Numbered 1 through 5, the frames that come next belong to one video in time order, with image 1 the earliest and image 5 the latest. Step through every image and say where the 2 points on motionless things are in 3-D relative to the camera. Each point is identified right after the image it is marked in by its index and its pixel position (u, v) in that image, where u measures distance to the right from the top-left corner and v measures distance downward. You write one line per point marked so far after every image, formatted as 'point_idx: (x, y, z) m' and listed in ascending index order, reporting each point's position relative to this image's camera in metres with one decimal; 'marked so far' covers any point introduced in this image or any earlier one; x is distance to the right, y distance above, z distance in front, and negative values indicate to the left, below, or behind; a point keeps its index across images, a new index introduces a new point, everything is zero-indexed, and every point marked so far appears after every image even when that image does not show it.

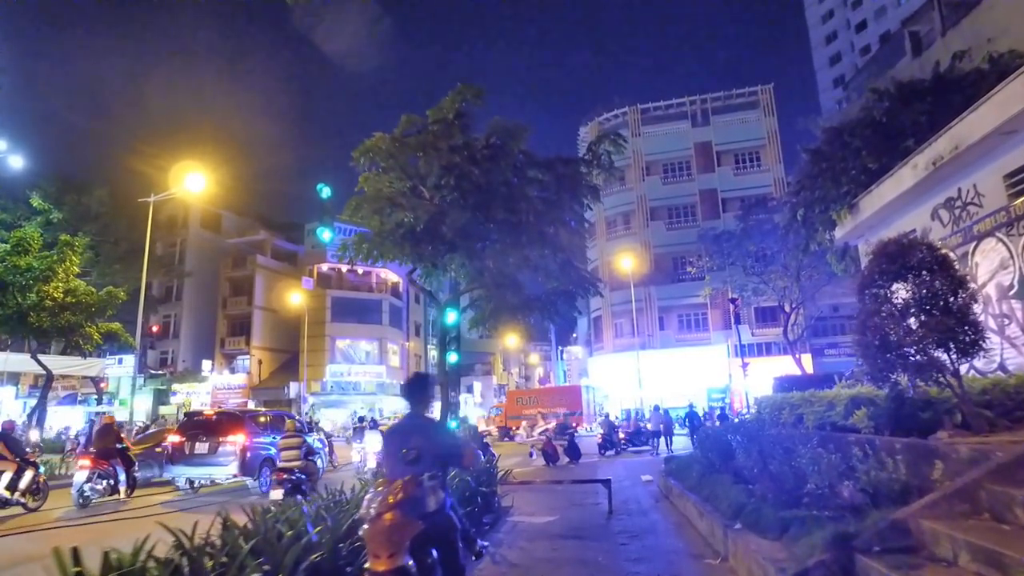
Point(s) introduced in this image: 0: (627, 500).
0: (+2.0, -3.6, +11.3) m
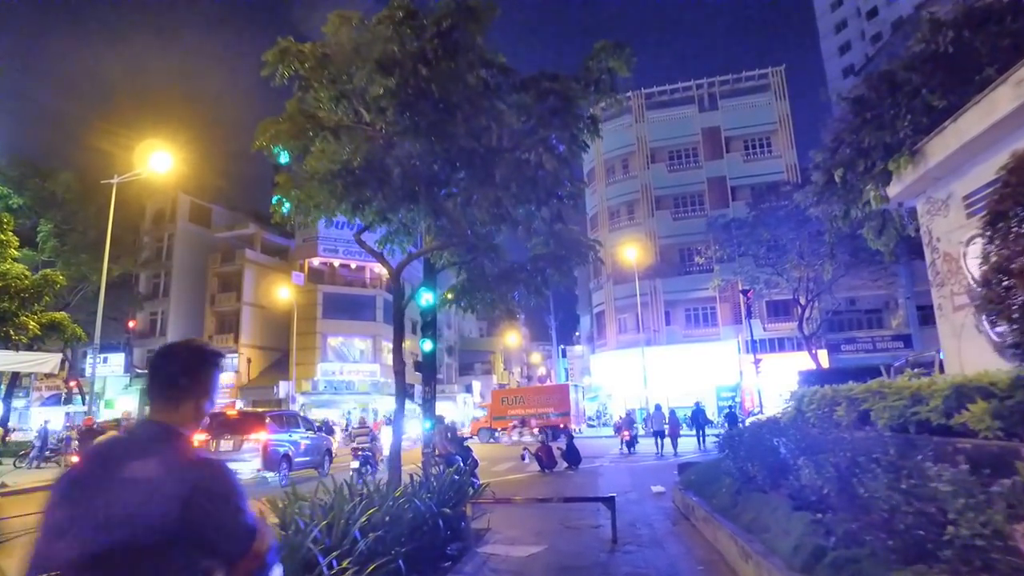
0: (+1.7, -3.2, +9.0) m
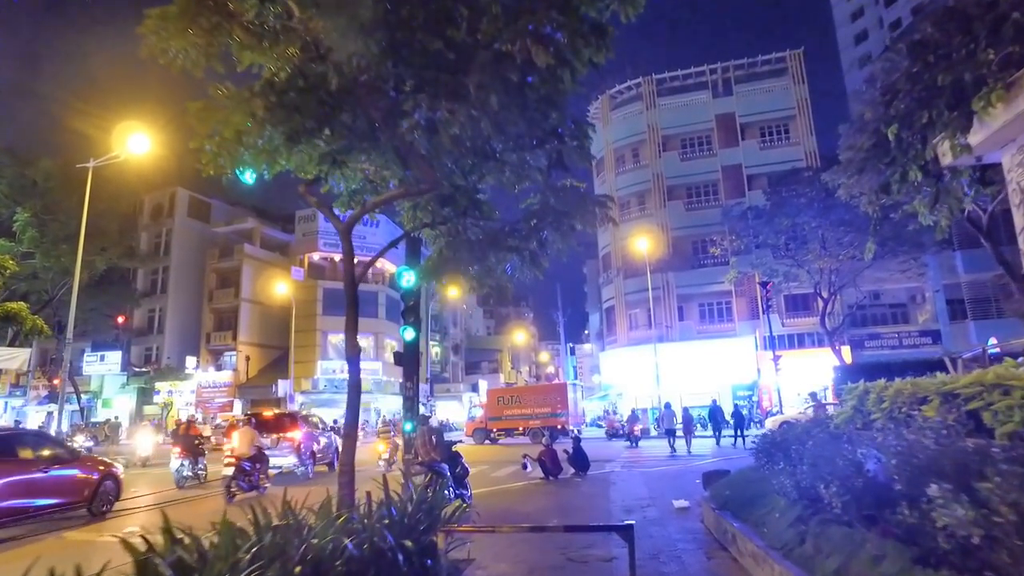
0: (+1.6, -2.8, +7.1) m
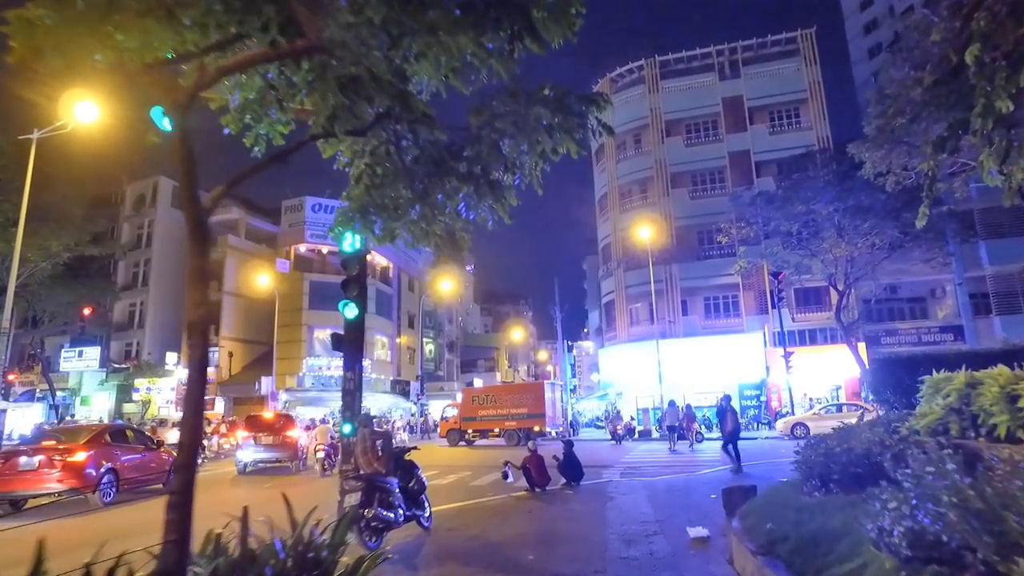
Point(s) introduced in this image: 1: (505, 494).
0: (+1.2, -2.4, +4.7) m
1: (-0.1, -4.3, +13.8) m
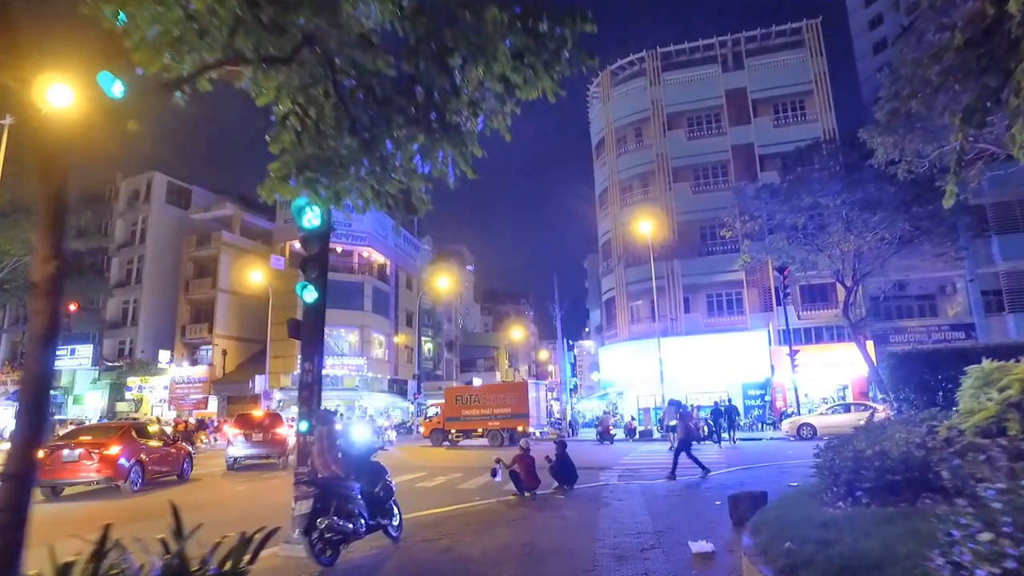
0: (+0.9, -2.1, +3.7) m
1: (-0.4, -4.1, +12.8) m
